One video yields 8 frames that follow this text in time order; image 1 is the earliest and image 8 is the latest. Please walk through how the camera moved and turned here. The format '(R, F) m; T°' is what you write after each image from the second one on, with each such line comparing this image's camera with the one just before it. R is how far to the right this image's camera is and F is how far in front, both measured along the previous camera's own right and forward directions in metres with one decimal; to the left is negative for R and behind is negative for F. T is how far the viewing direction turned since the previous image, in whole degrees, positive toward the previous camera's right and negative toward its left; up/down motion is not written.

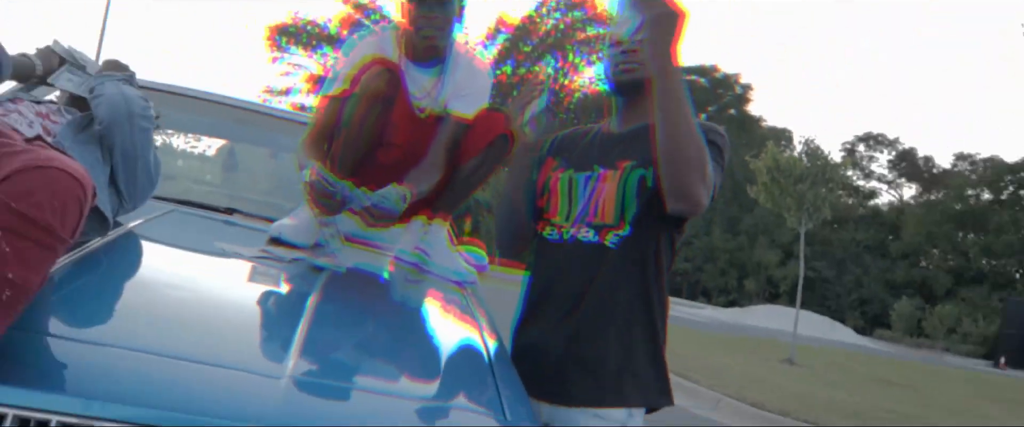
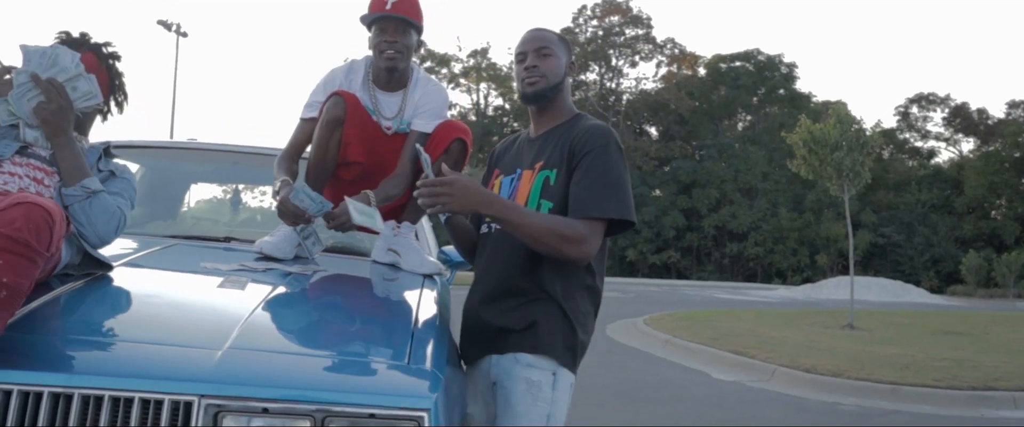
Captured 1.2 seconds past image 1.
(+0.3, -0.3) m; -4°
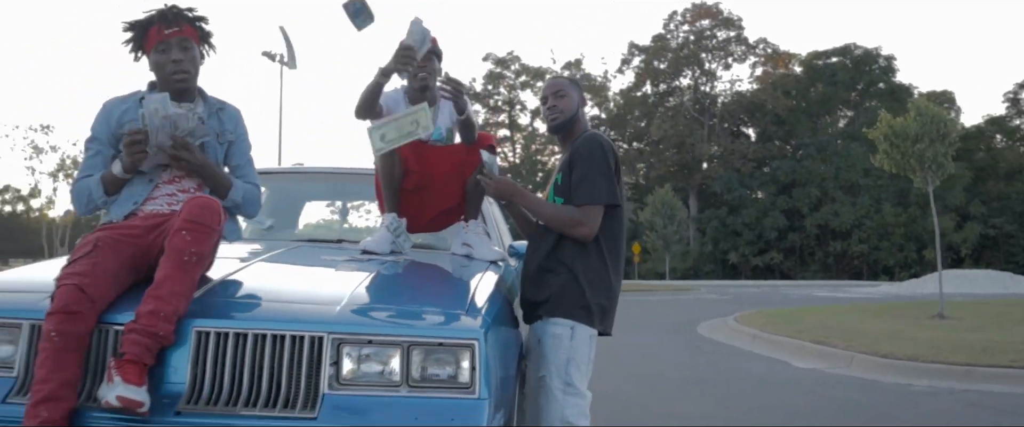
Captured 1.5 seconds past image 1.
(+0.2, -0.7) m; -6°
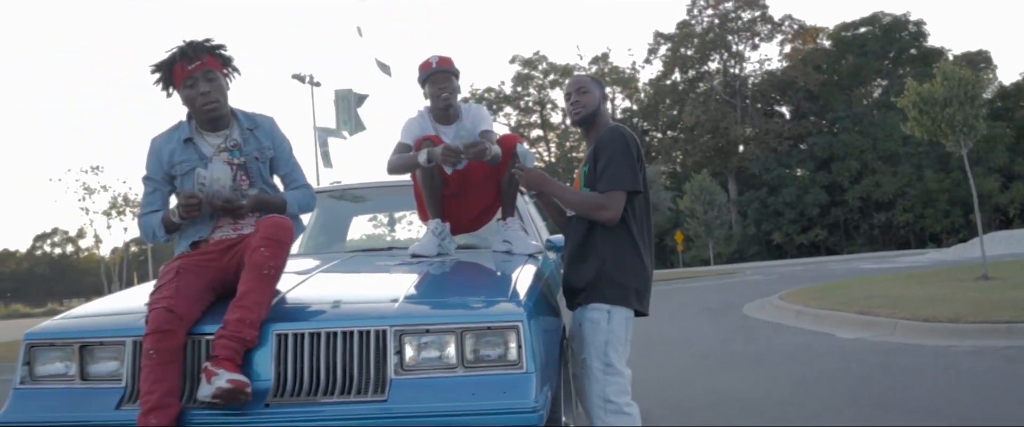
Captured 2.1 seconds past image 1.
(0.0, -0.3) m; -2°
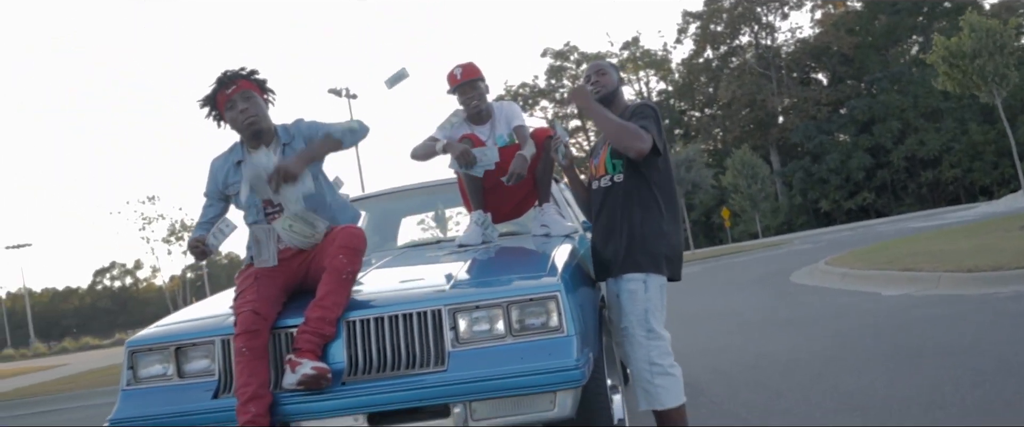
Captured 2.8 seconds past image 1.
(0.0, -0.3) m; -3°
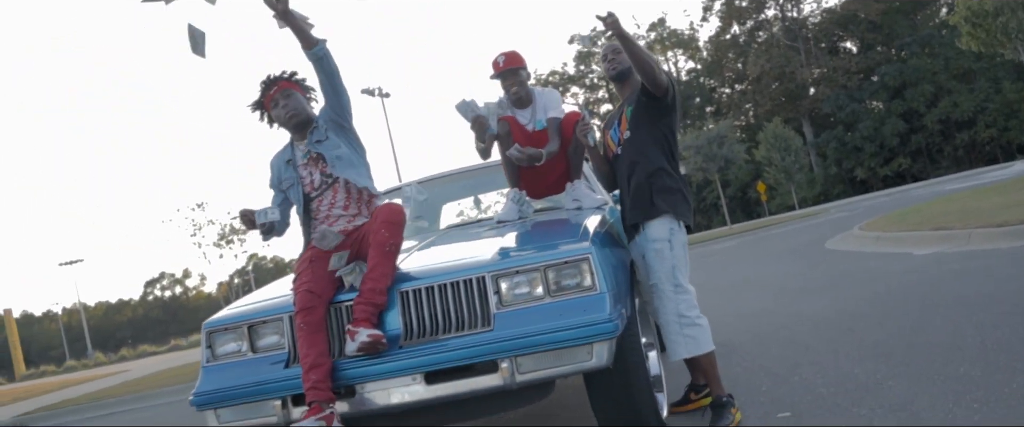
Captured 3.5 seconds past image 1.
(0.0, -0.3) m; -2°
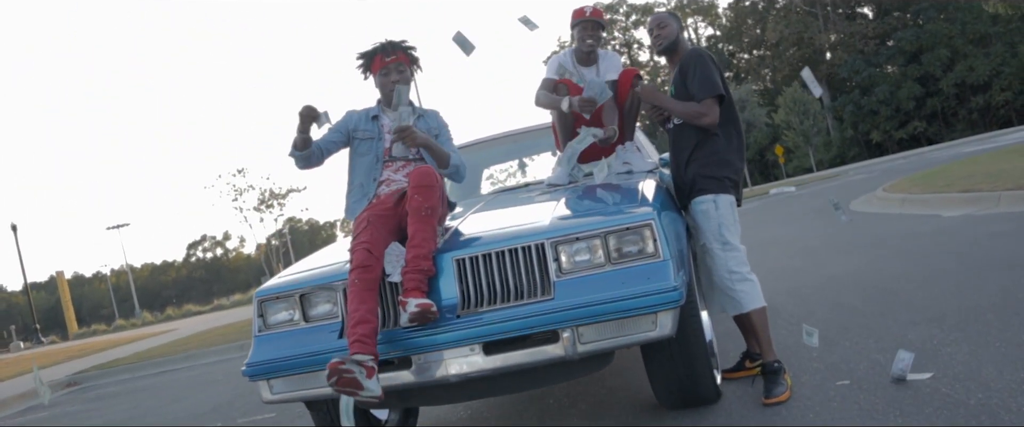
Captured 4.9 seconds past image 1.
(-0.2, +0.1) m; -1°
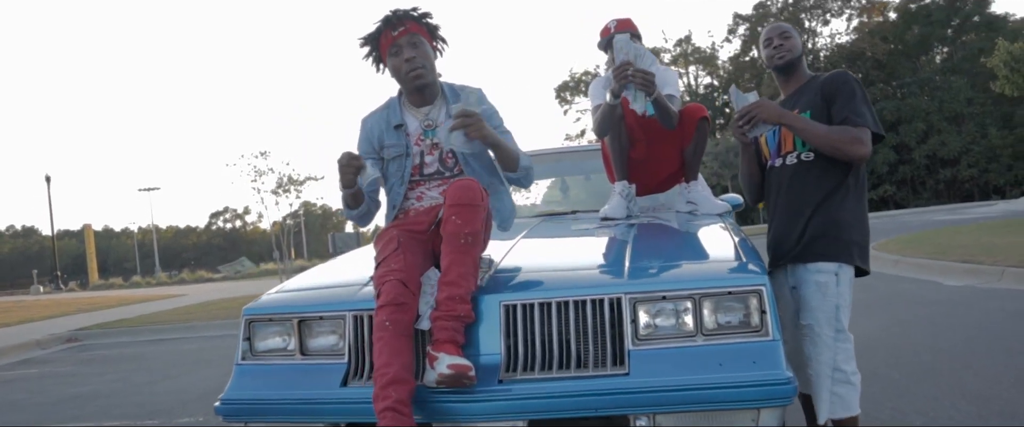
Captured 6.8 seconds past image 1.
(-0.3, +0.7) m; +3°
